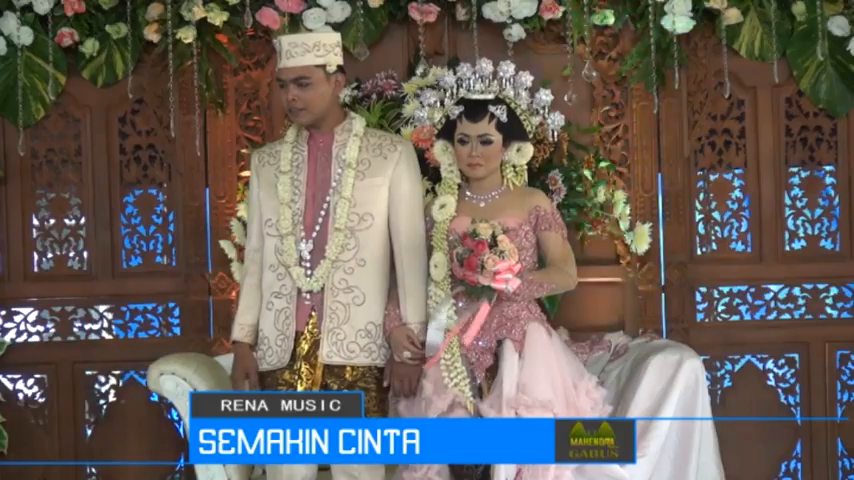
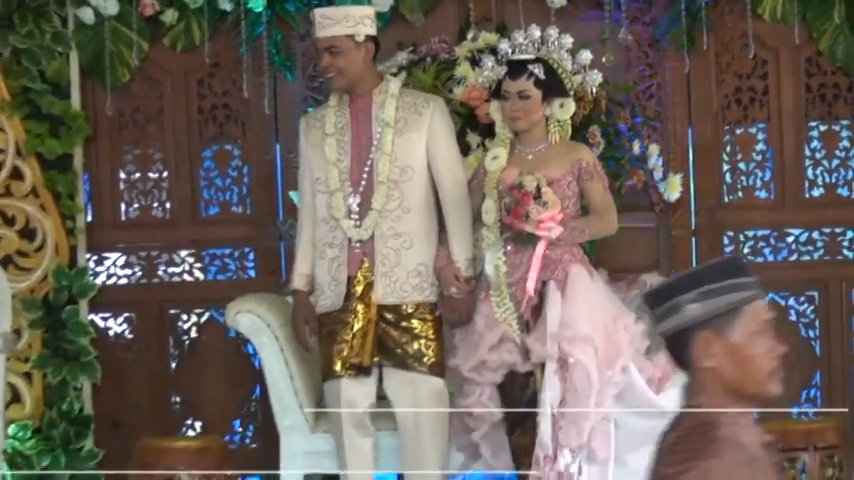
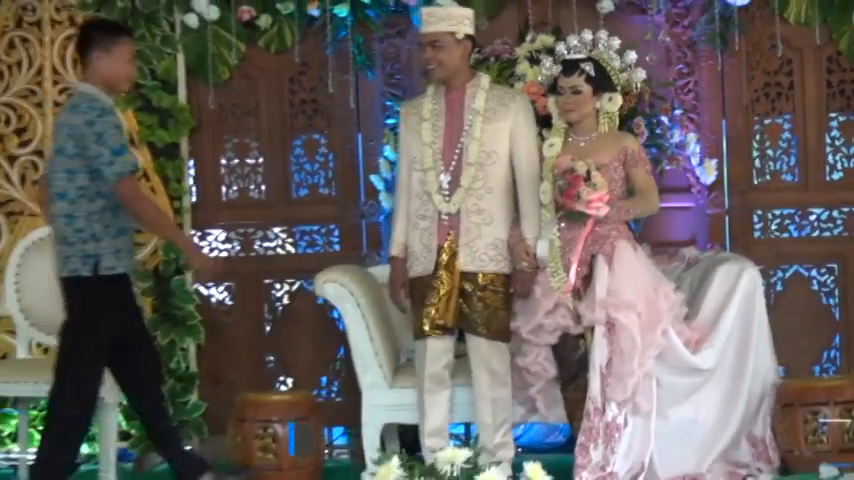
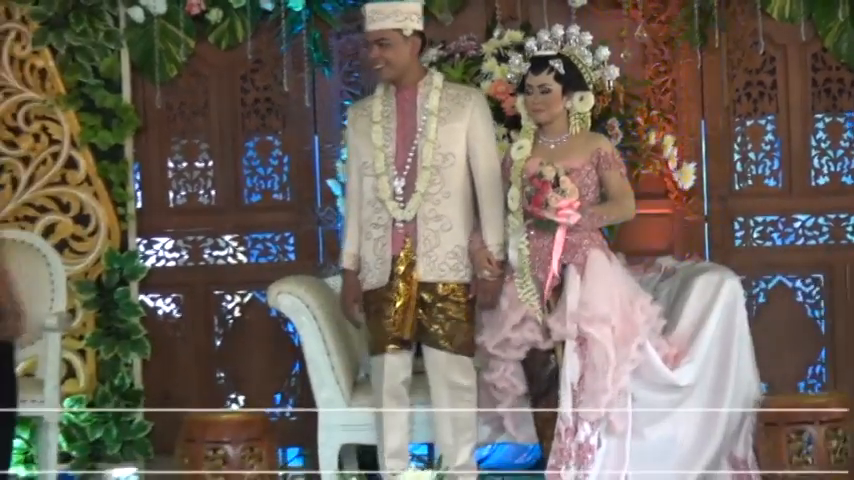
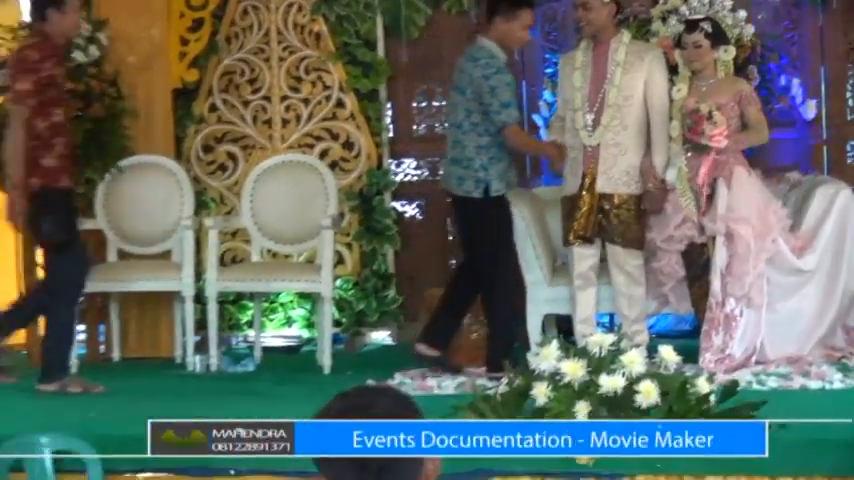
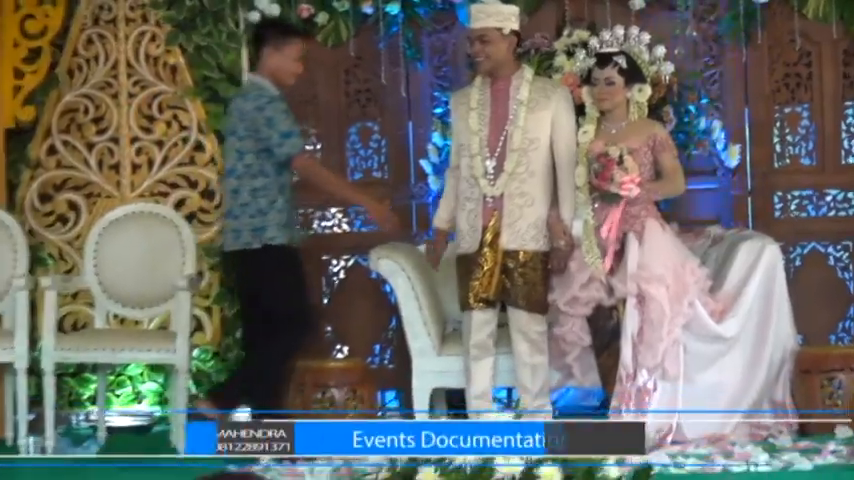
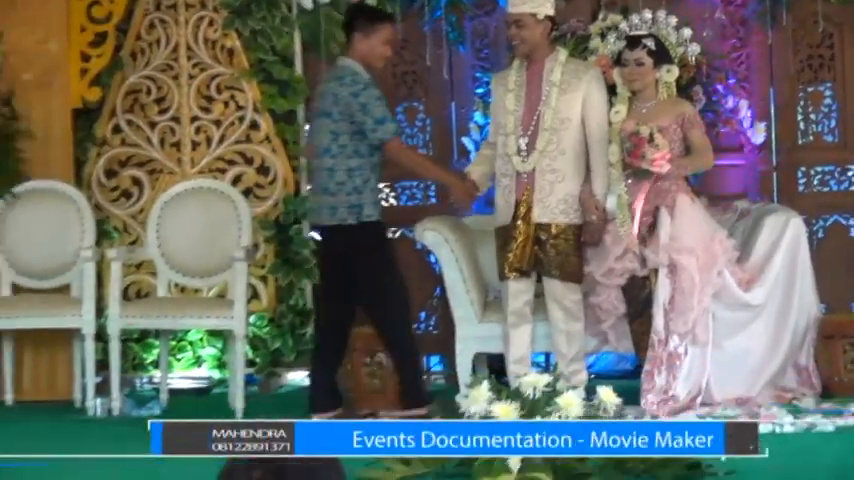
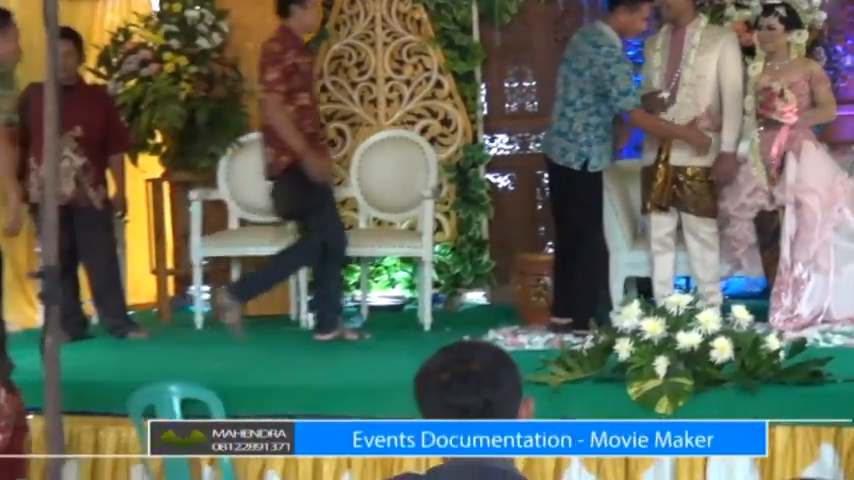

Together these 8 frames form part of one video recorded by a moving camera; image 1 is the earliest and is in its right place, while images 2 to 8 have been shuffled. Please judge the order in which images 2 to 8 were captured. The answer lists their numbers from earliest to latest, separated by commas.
2, 4, 3, 6, 7, 5, 8
